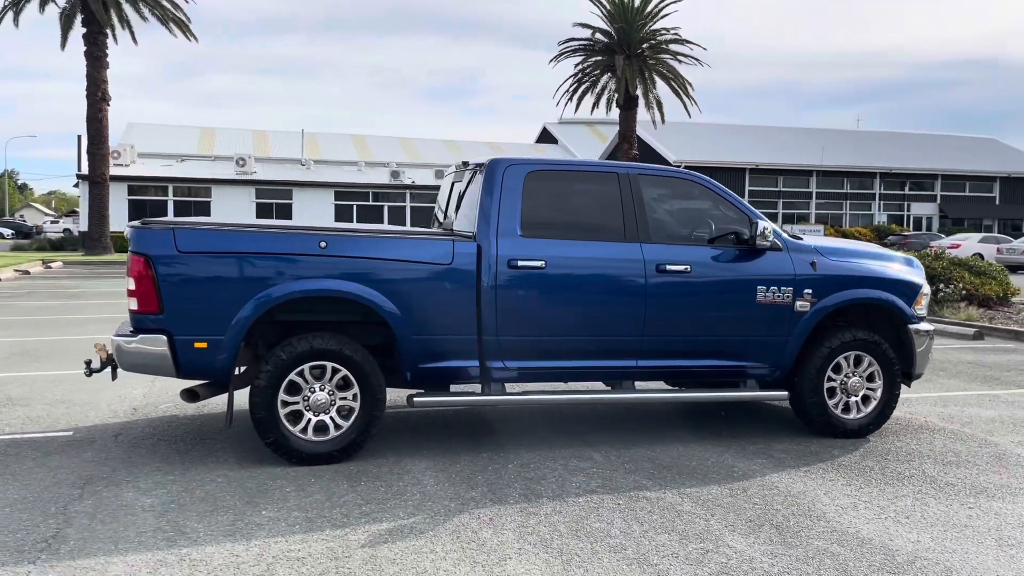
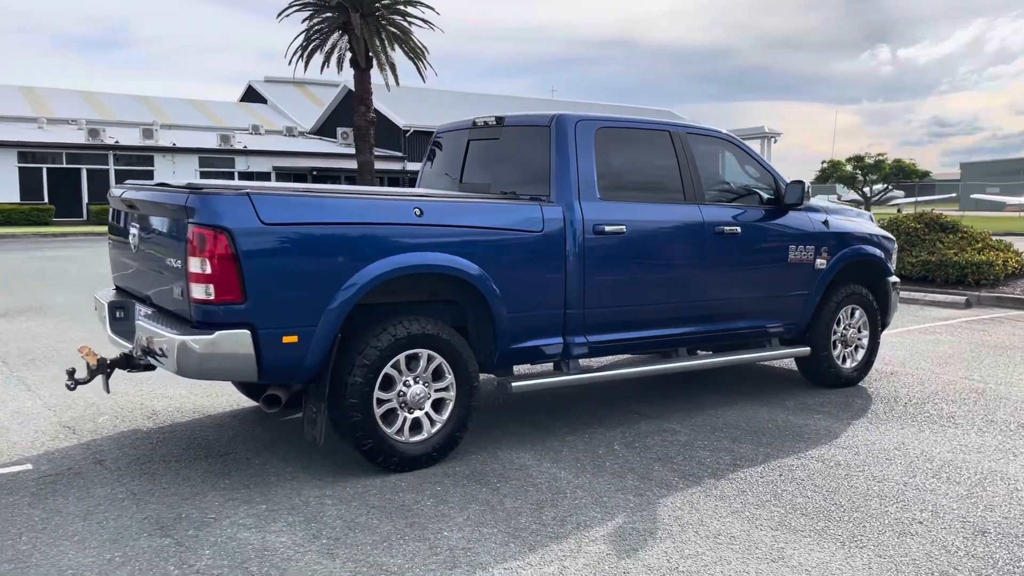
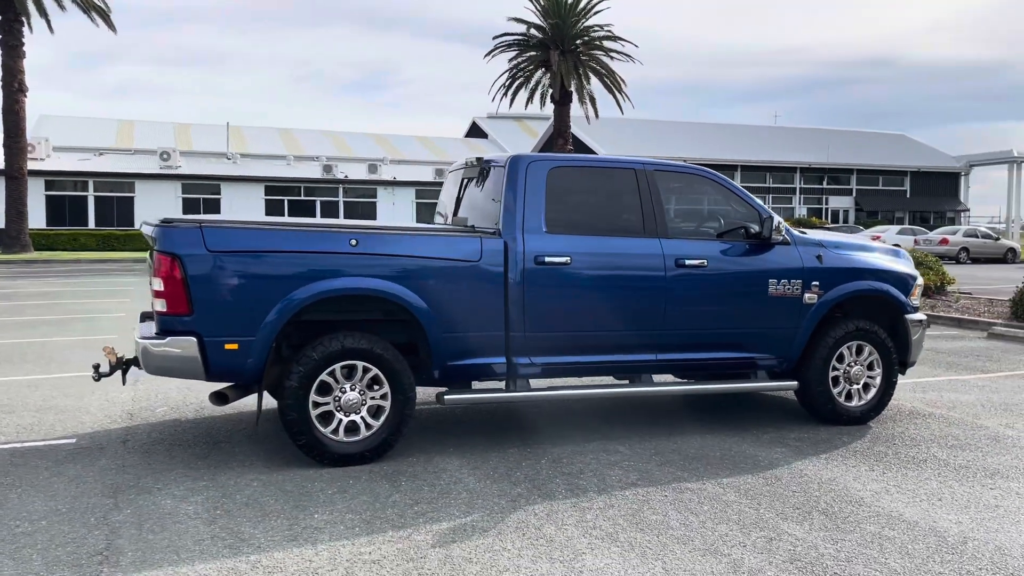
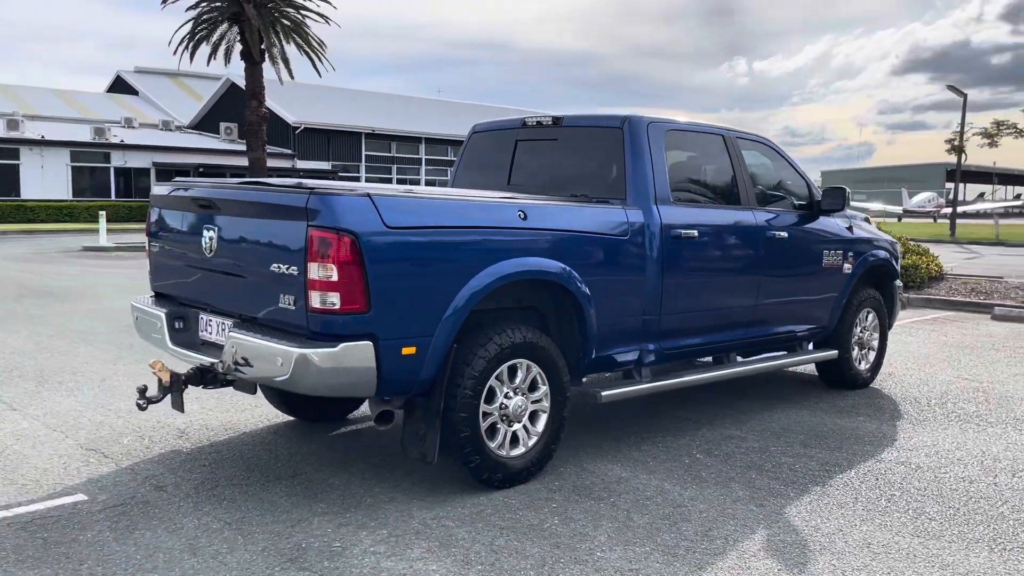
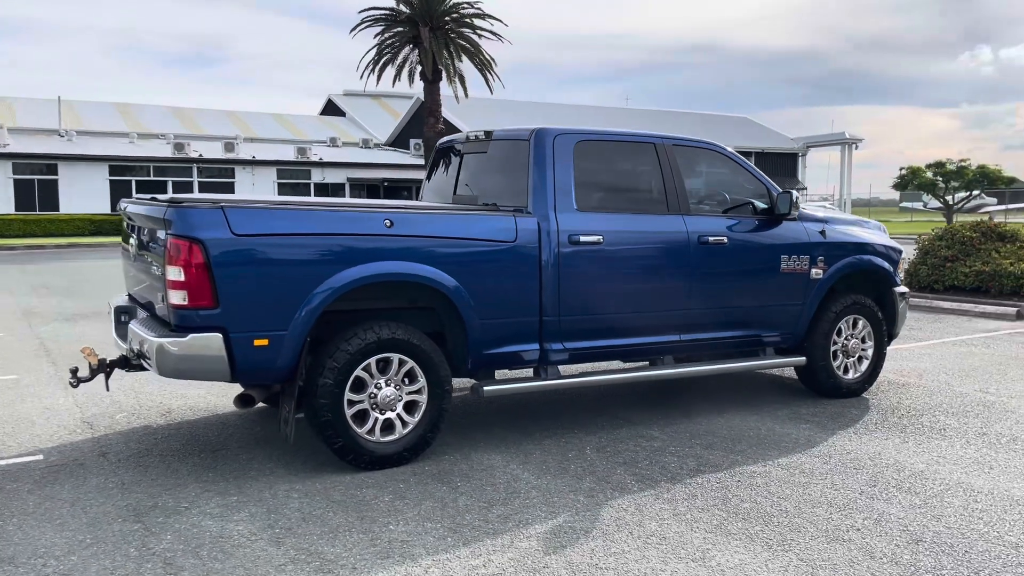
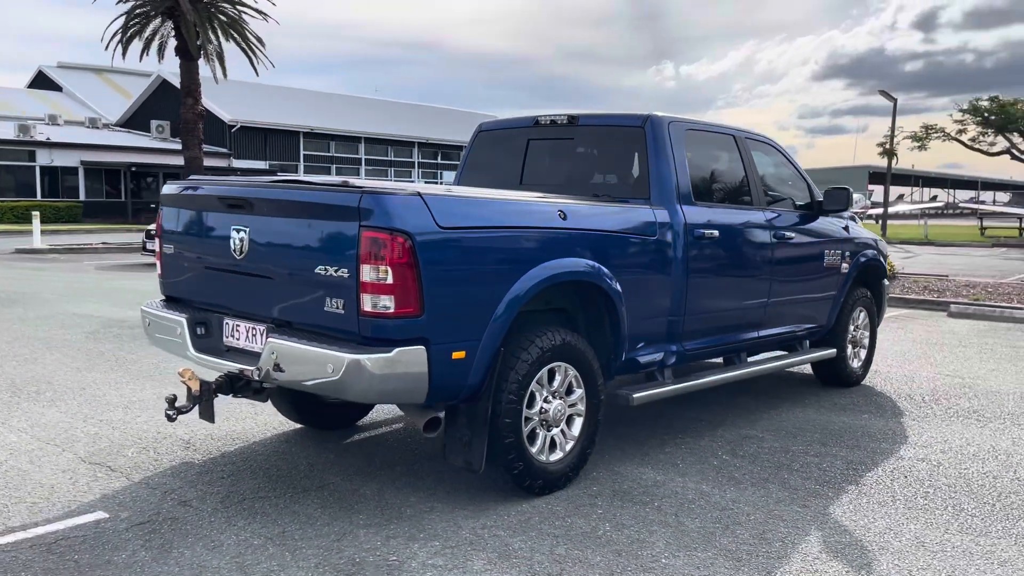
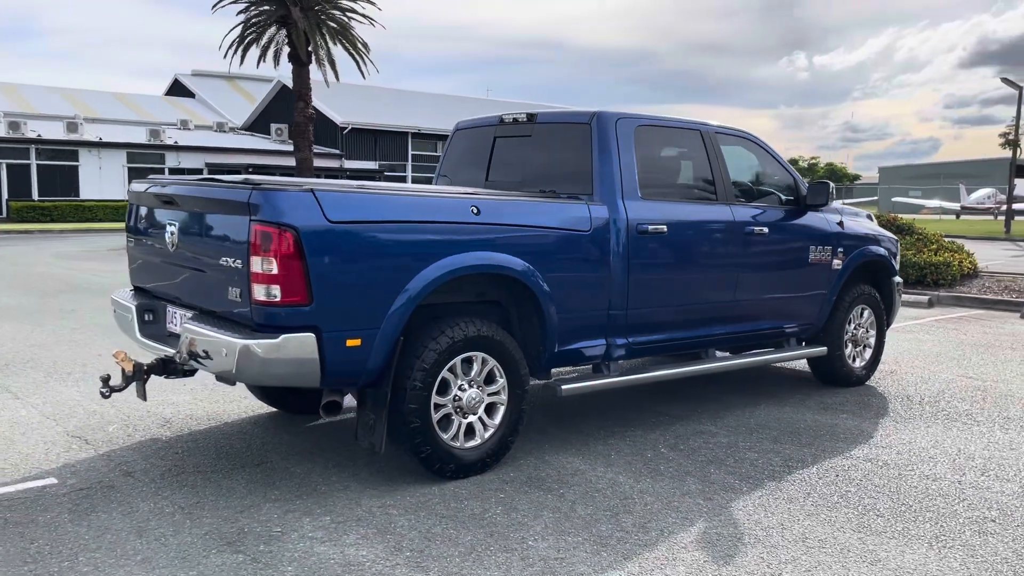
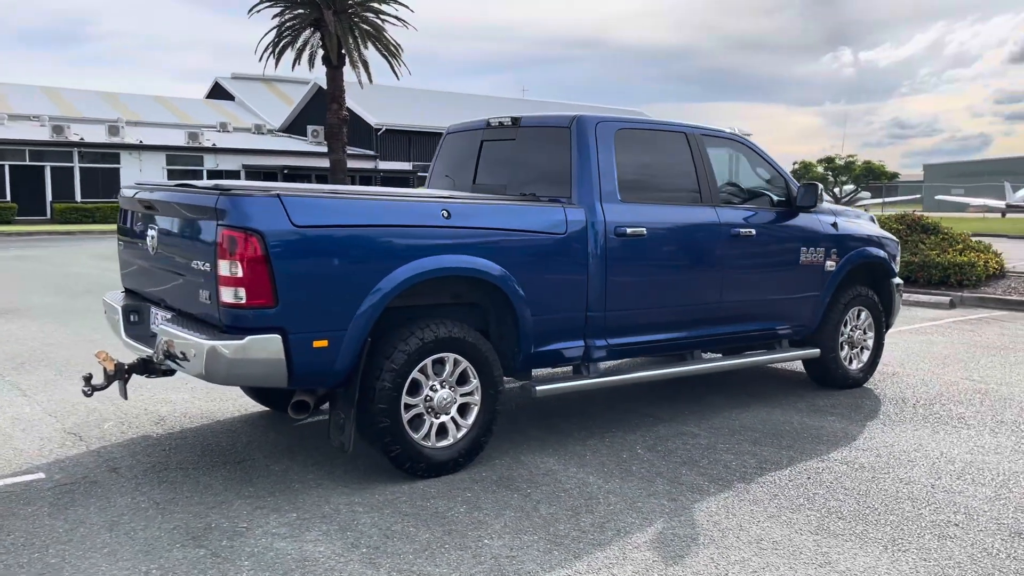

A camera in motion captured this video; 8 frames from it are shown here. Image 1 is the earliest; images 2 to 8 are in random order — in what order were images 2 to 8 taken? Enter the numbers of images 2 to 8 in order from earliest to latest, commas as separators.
3, 5, 2, 8, 7, 4, 6
